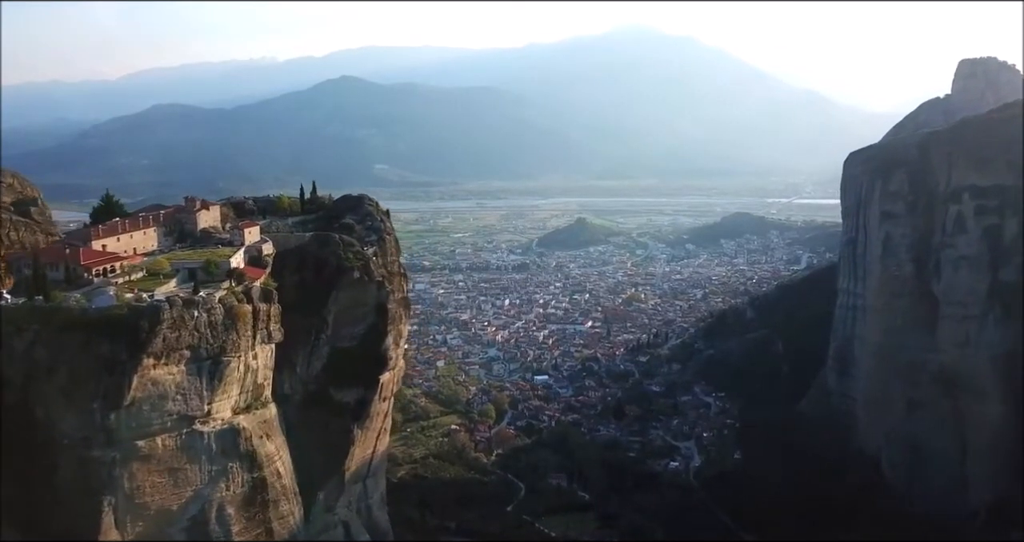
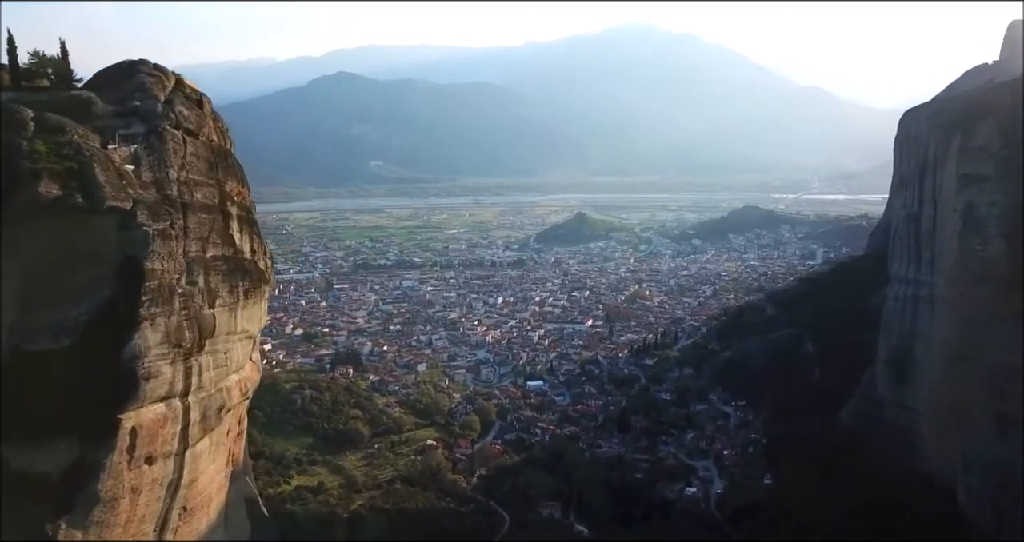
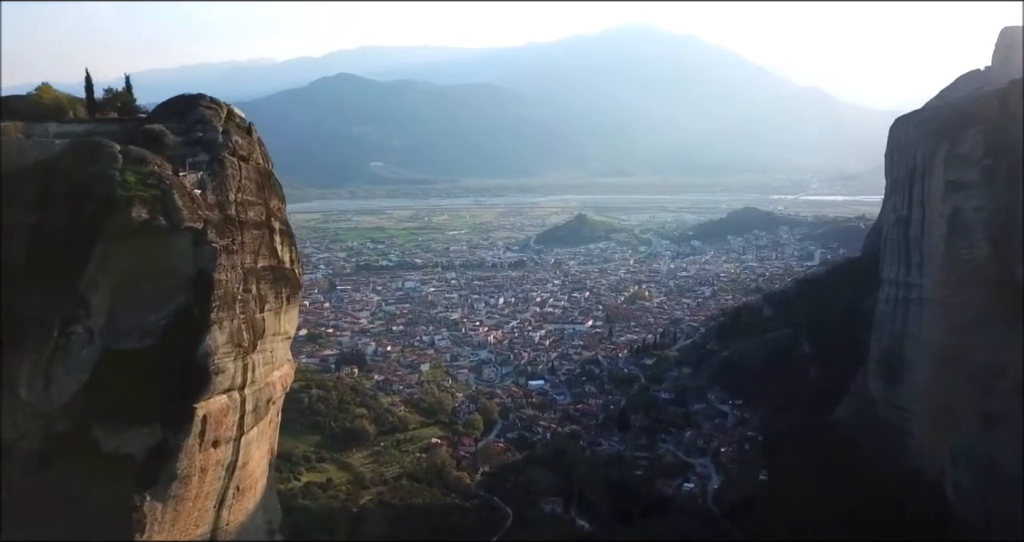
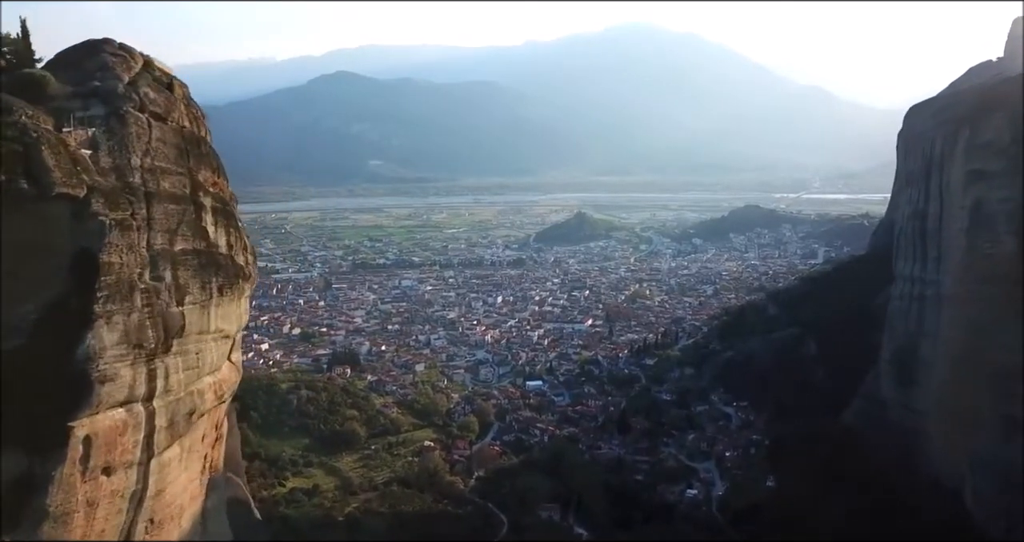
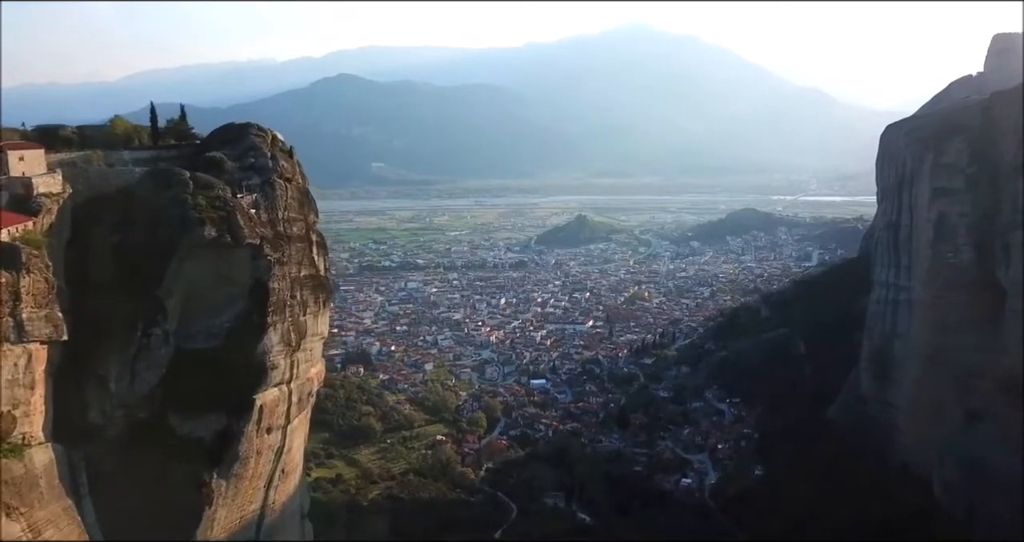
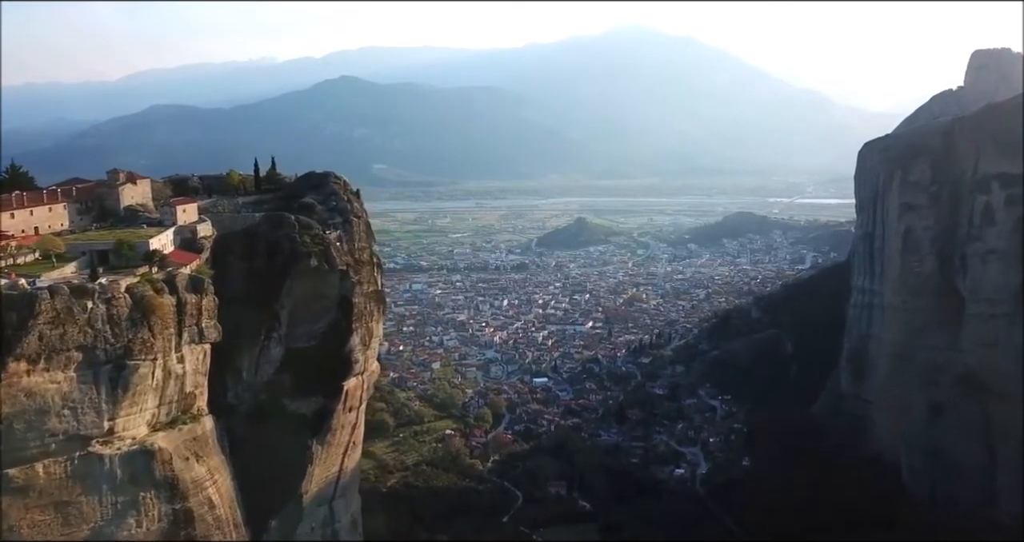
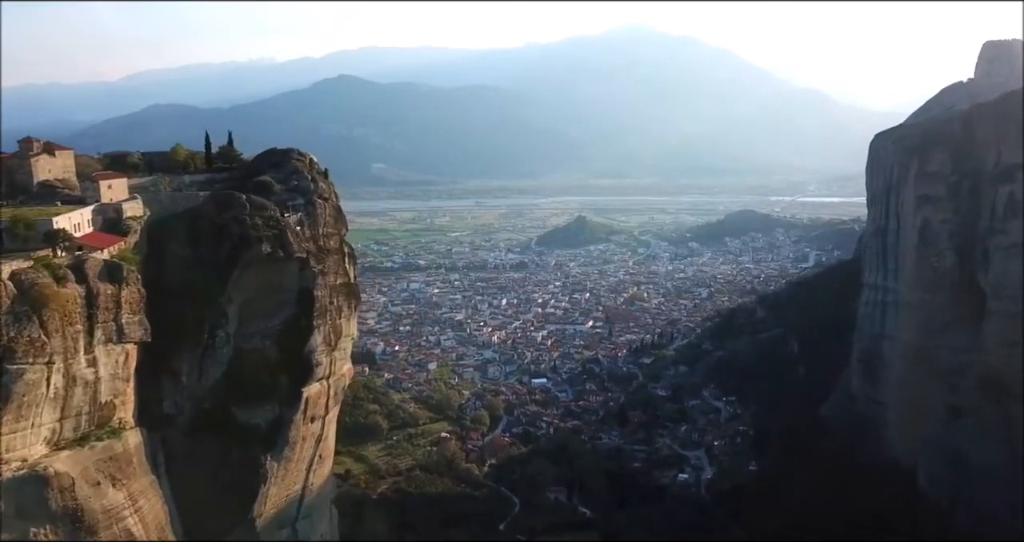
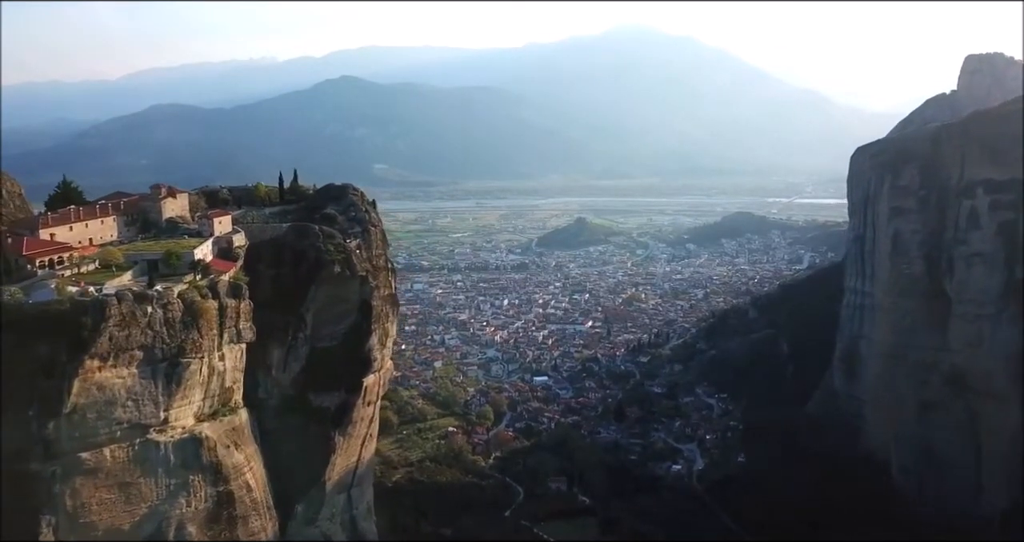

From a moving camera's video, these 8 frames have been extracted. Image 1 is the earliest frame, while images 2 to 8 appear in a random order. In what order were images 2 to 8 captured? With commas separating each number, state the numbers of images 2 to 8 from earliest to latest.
8, 6, 7, 5, 3, 2, 4
